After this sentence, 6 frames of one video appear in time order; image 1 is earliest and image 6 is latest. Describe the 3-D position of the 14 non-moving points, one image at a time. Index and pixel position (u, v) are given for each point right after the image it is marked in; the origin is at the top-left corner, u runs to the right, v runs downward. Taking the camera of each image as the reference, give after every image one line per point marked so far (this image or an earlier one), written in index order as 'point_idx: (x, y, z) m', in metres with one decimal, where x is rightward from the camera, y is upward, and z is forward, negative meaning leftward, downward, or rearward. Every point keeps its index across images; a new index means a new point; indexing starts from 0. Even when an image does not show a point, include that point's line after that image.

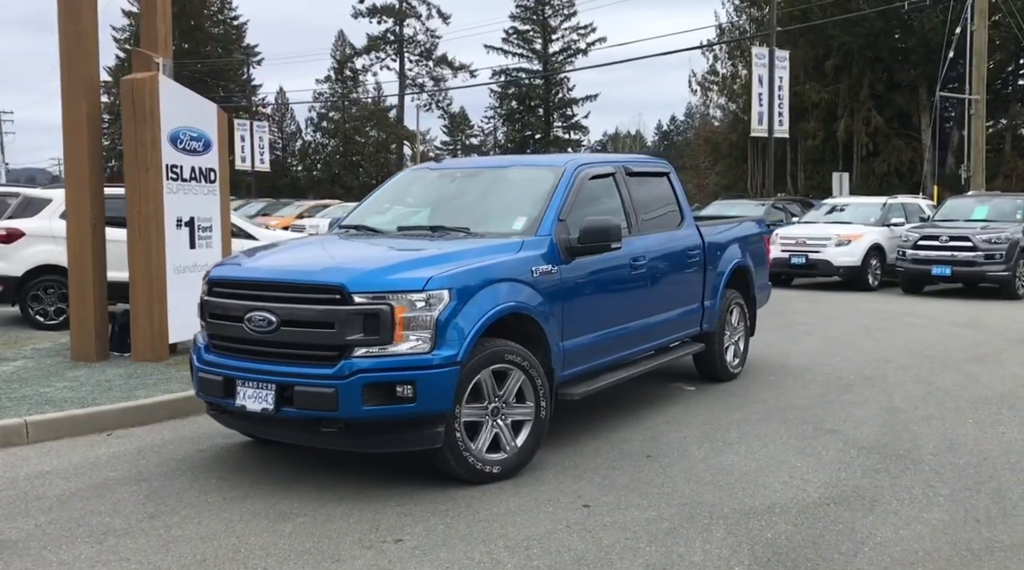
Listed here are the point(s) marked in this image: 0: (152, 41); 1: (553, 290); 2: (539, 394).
0: (-4.2, +2.9, +10.1) m
1: (+0.2, 0.0, +5.3) m
2: (+0.2, -0.6, +5.1) m
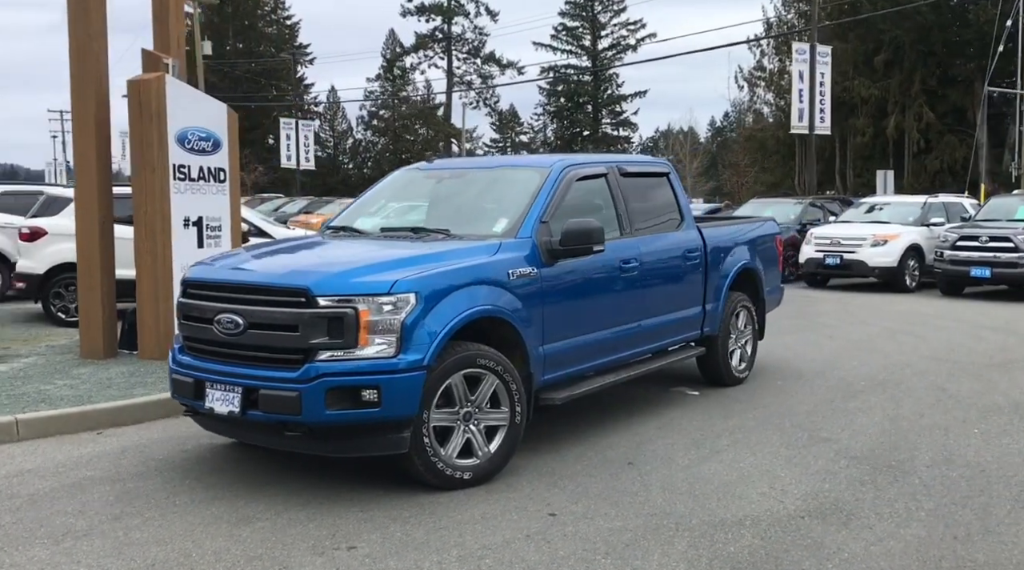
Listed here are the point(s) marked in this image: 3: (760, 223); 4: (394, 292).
0: (-4.1, +2.9, +10.2) m
1: (+0.1, 0.0, +5.3) m
2: (0.0, -0.7, +5.0) m
3: (+2.6, +0.7, +9.0) m
4: (-0.6, 0.0, +4.4) m
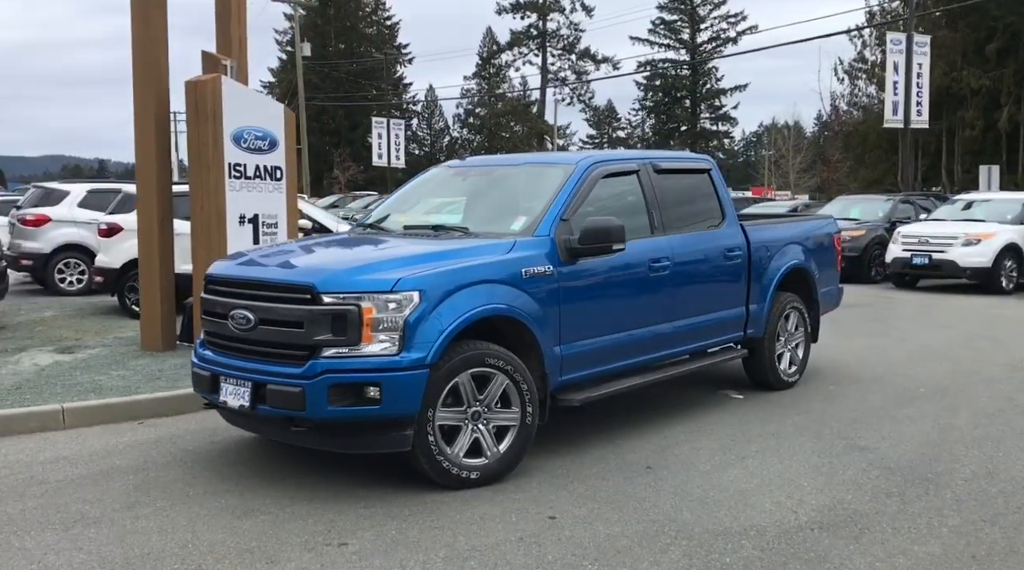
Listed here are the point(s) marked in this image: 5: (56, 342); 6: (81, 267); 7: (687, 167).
0: (-3.5, +3.0, +10.5) m
1: (+0.2, 0.0, +5.2) m
2: (+0.1, -0.7, +4.9) m
3: (+3.1, +0.7, +8.7) m
4: (-0.6, 0.0, +4.4) m
5: (-5.3, -0.7, +10.0) m
6: (-8.0, +0.3, +15.9) m
7: (+1.4, +0.9, +6.8) m
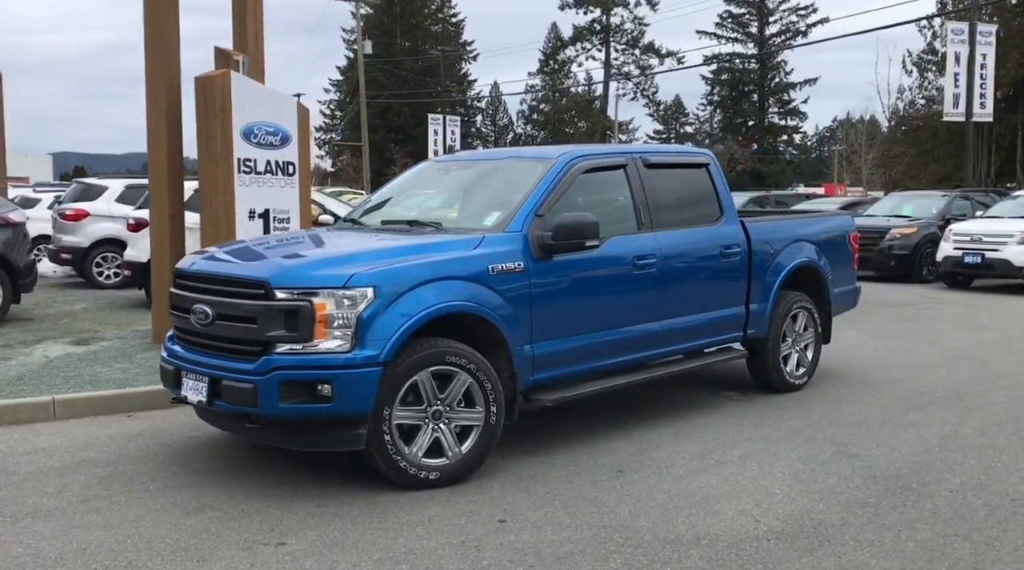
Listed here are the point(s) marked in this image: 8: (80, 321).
0: (-3.3, +3.0, +10.6) m
1: (0.0, 0.0, +5.1) m
2: (-0.1, -0.6, +4.8) m
3: (+3.1, +0.7, +8.4) m
4: (-0.8, 0.0, +4.4) m
5: (-5.2, -0.6, +10.2) m
6: (-7.5, +0.5, +16.3) m
7: (+1.3, +1.0, +6.6) m
8: (-5.8, -0.5, +11.6) m
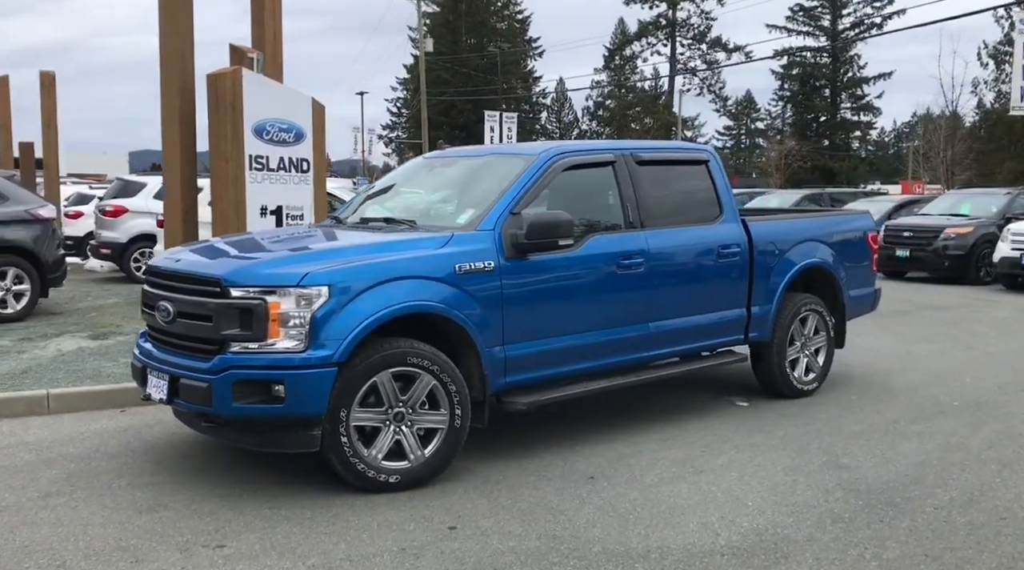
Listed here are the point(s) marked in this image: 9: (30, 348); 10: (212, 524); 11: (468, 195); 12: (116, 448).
0: (-3.1, +3.1, +10.6) m
1: (-0.1, 0.0, +4.9) m
2: (-0.3, -0.6, +4.7) m
3: (+3.2, +0.7, +8.1) m
4: (-1.0, 0.0, +4.3) m
5: (-5.1, -0.5, +10.4) m
6: (-7.0, +0.5, +16.6) m
7: (+1.2, +1.0, +6.4) m
8: (-5.6, -0.4, +11.8) m
9: (-4.9, -0.6, +8.7) m
10: (-1.4, -1.1, +4.0) m
11: (-0.3, +0.6, +5.5) m
12: (-2.5, -1.0, +5.5) m
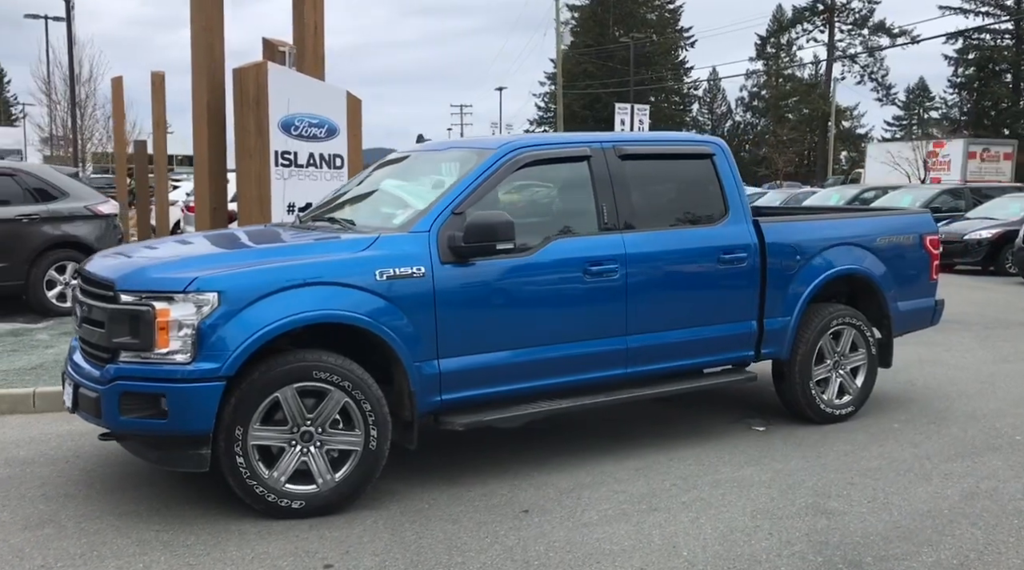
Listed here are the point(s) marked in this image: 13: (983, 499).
0: (-2.6, +3.1, +10.5) m
1: (-0.5, -0.1, +4.5) m
2: (-0.7, -0.7, +4.3) m
3: (+3.2, +0.6, +7.1) m
4: (-1.5, 0.0, +4.0) m
5: (-4.6, -0.5, +10.6) m
6: (-5.6, +0.7, +17.0) m
7: (+1.1, +0.9, +5.8) m
8: (-4.9, -0.3, +12.1) m
9: (-4.7, -0.6, +8.9) m
10: (-1.9, -1.2, +3.8) m
11: (-0.5, +0.5, +5.0) m
12: (-2.8, -1.0, +5.3) m
13: (+2.5, -1.2, +4.6) m
